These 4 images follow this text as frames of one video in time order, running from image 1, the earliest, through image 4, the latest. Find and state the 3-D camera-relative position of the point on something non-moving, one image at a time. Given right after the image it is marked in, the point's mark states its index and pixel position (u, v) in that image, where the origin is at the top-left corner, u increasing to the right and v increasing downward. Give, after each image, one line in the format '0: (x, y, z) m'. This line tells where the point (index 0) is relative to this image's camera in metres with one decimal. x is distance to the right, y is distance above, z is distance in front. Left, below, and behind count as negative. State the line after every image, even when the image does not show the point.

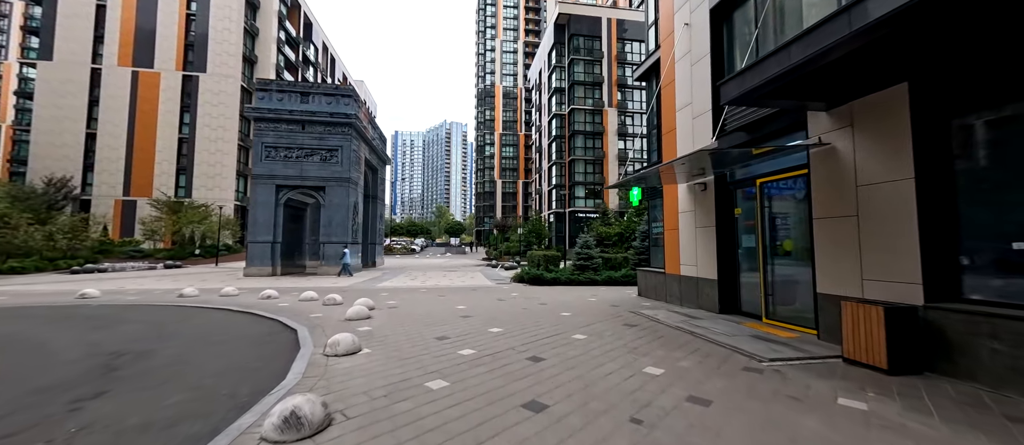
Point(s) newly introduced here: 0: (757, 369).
0: (+3.2, -1.9, +4.5) m
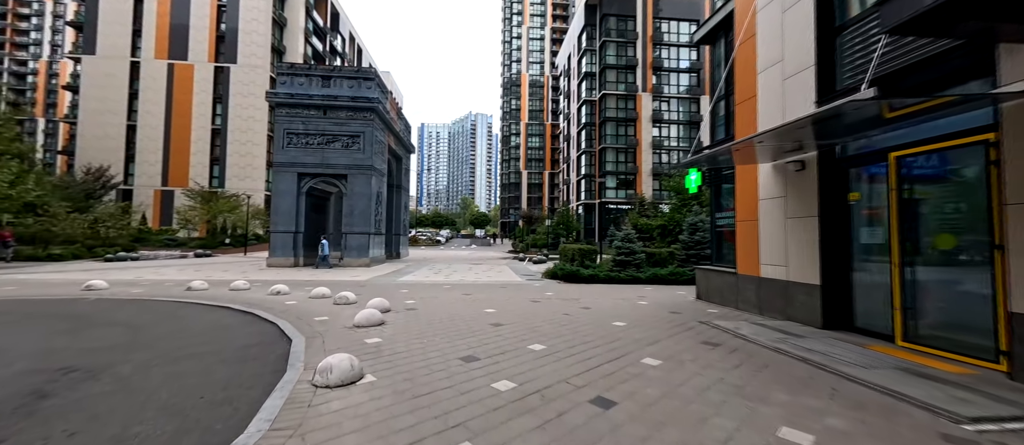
0: (+3.7, -1.8, +2.8) m
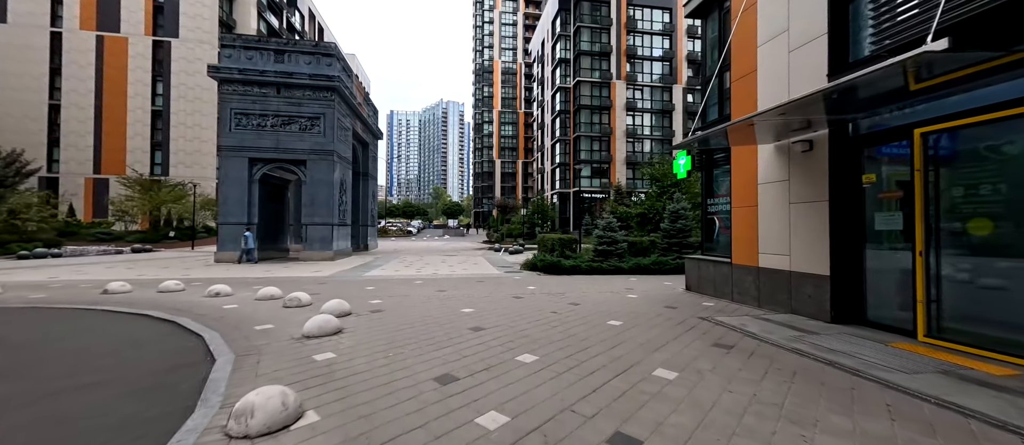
0: (+3.7, -1.6, +2.2) m
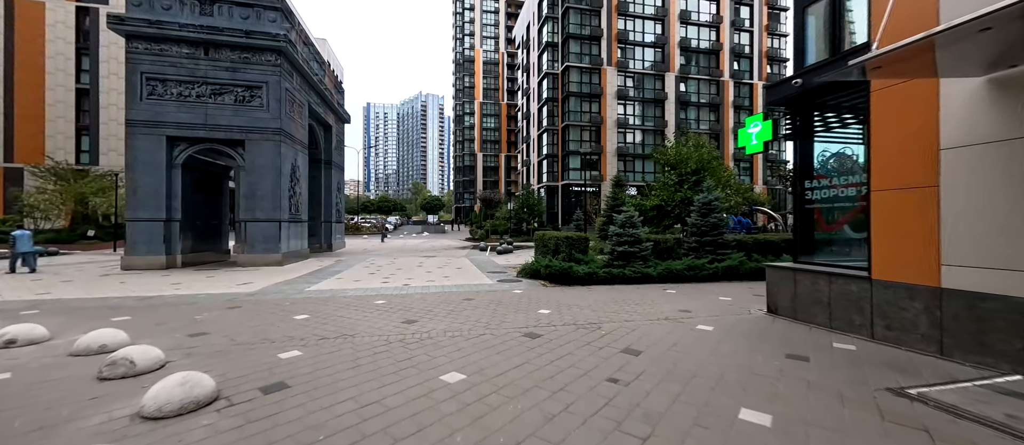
0: (+4.2, -1.6, -0.6) m
